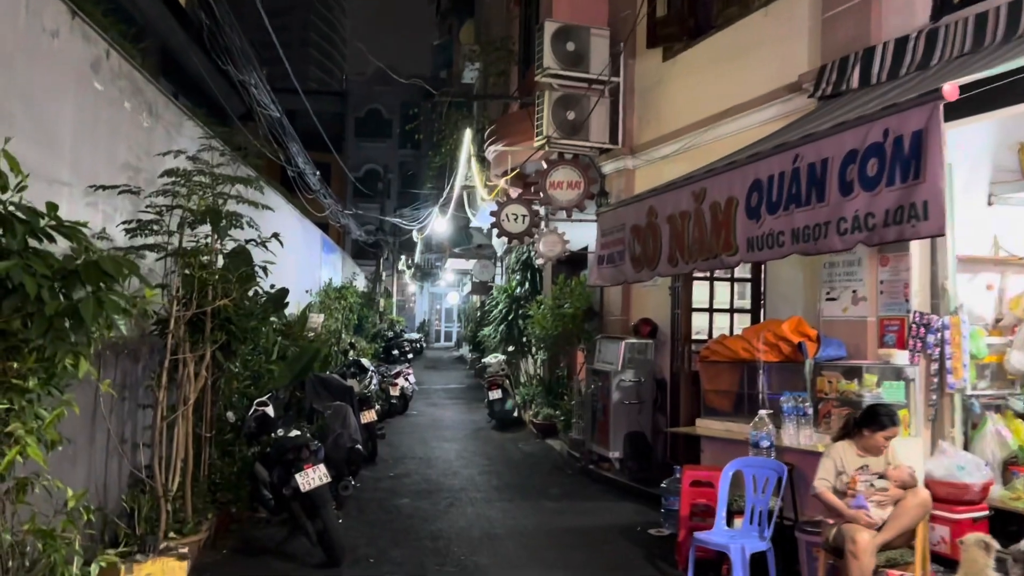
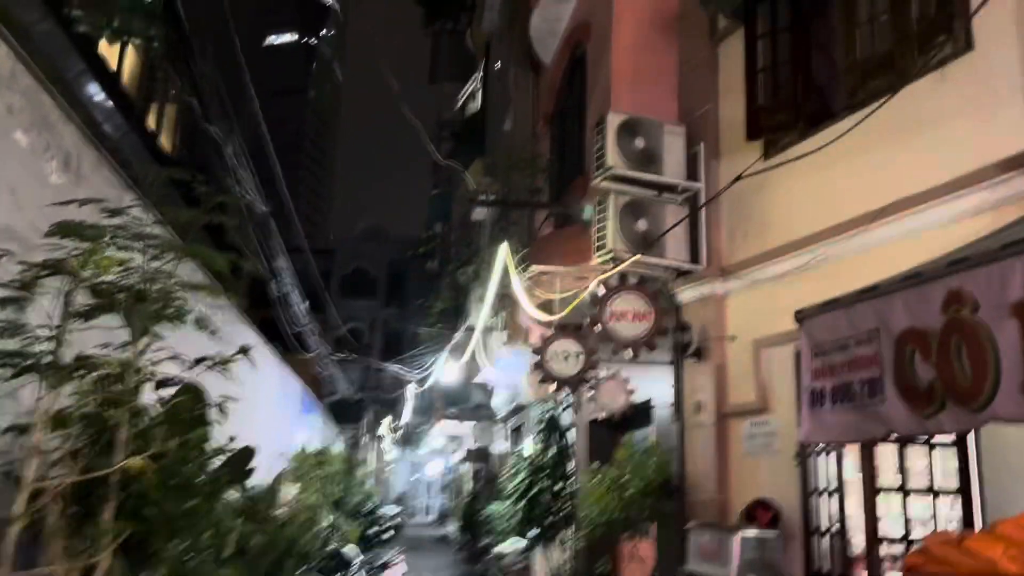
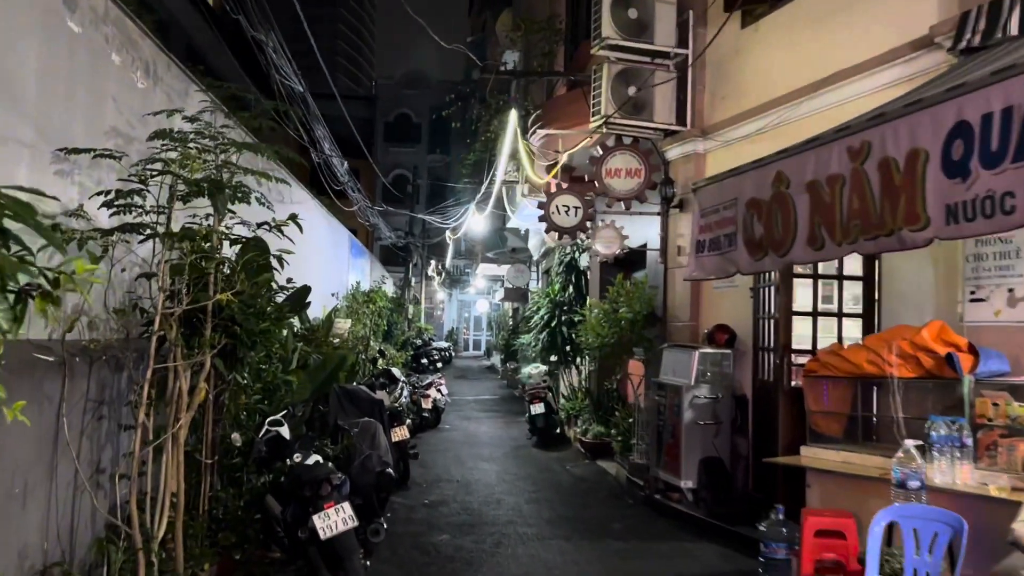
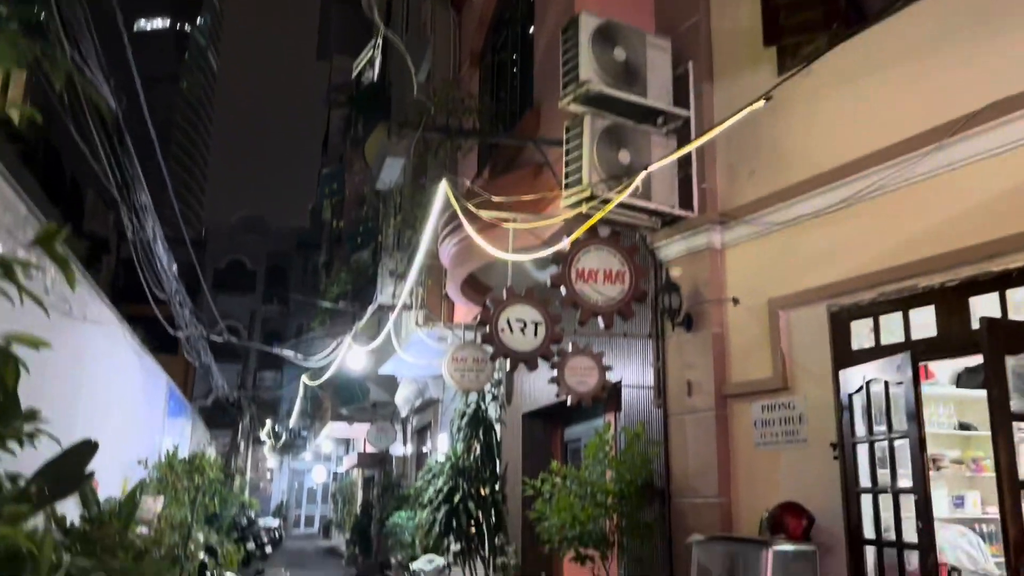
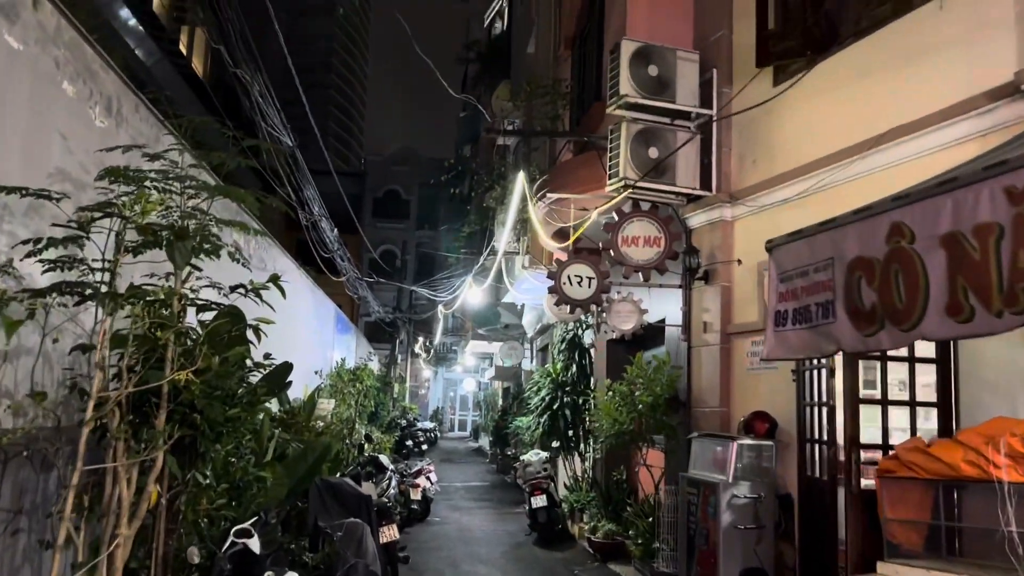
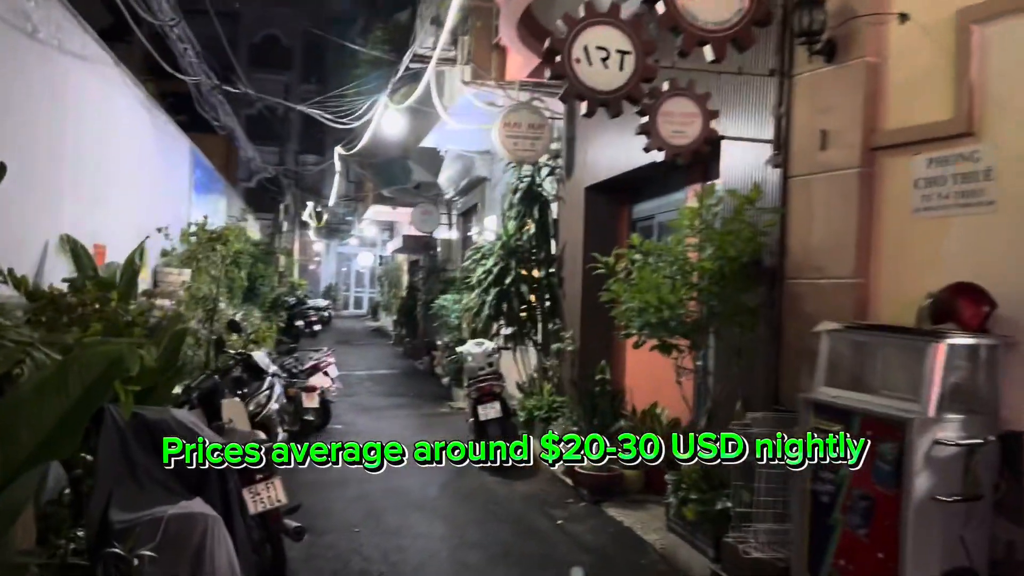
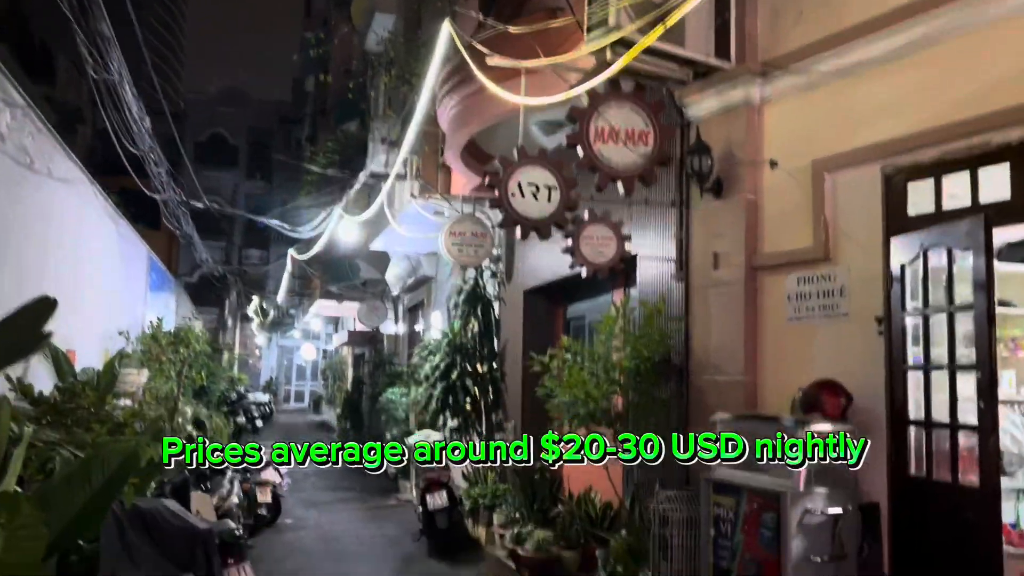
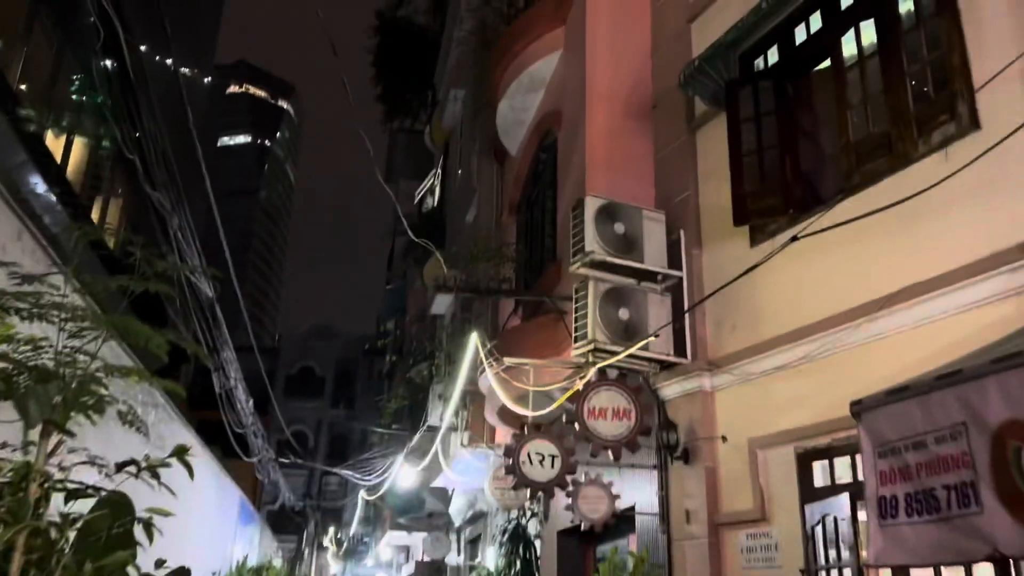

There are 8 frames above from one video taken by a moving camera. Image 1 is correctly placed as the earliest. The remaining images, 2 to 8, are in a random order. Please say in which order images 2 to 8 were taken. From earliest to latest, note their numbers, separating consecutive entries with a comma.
3, 5, 2, 8, 4, 7, 6
